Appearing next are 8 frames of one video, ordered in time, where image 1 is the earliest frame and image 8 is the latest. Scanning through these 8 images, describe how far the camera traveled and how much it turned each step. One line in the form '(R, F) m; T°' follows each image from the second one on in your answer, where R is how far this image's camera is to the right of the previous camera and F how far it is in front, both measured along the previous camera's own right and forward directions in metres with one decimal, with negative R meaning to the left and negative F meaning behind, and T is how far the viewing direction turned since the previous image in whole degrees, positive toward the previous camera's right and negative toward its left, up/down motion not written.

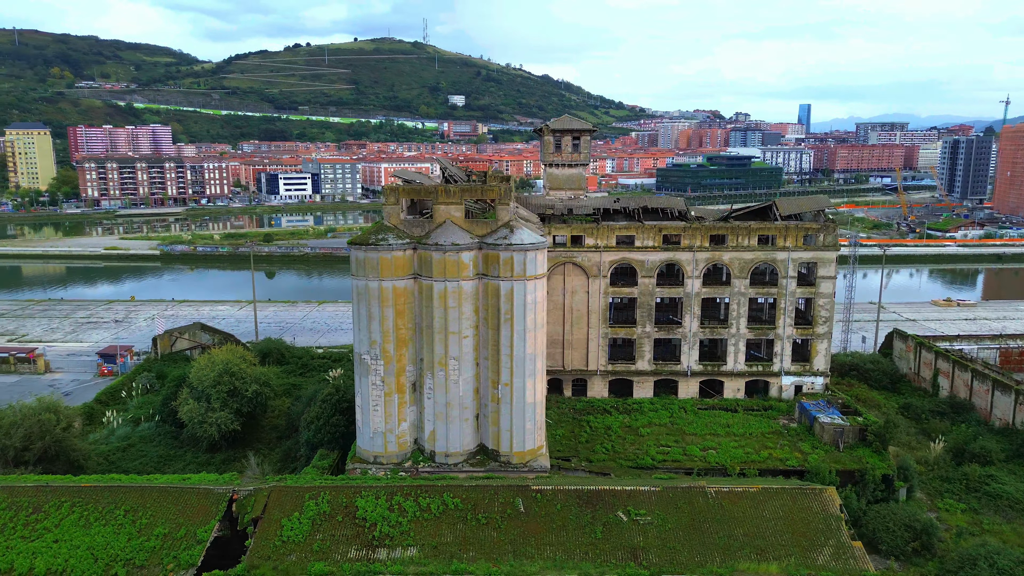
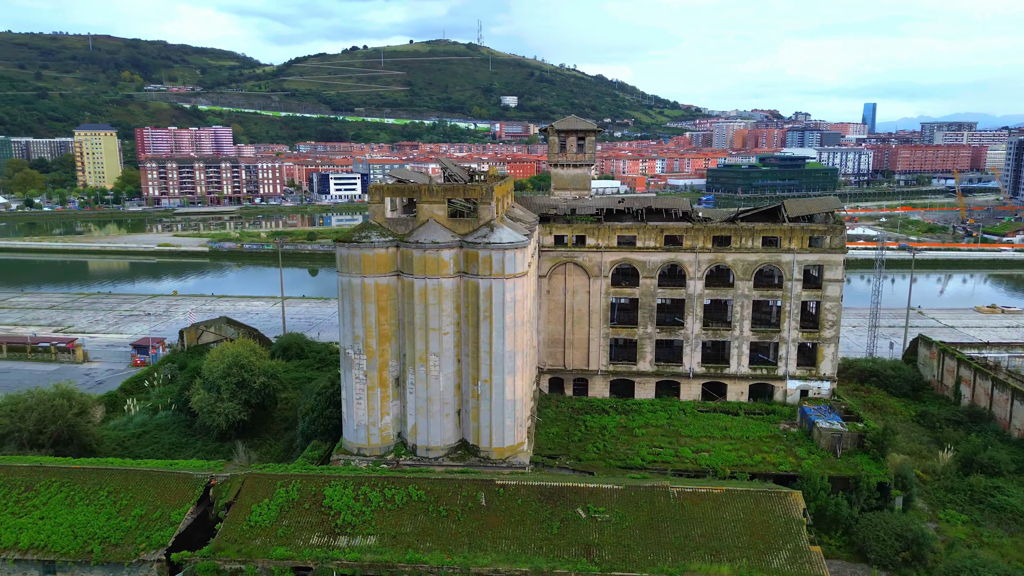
(+2.4, -0.3) m; -4°
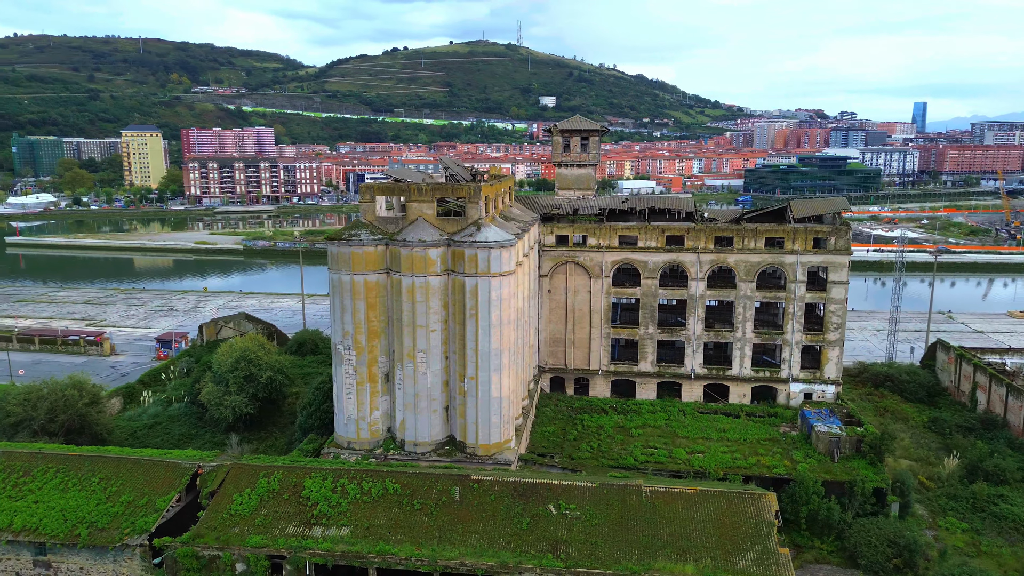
(+1.7, -0.2) m; -3°
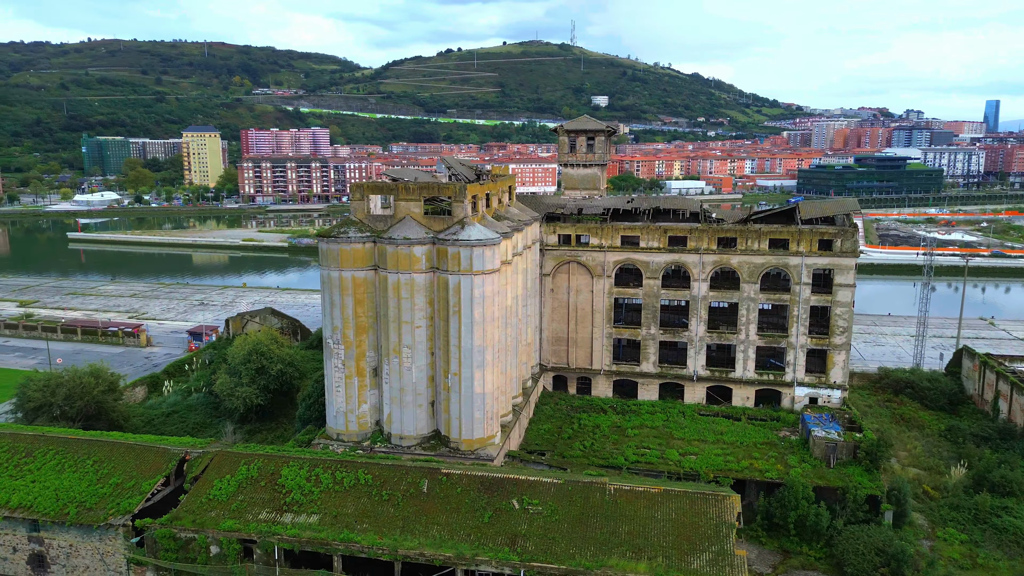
(+2.4, -0.2) m; -4°
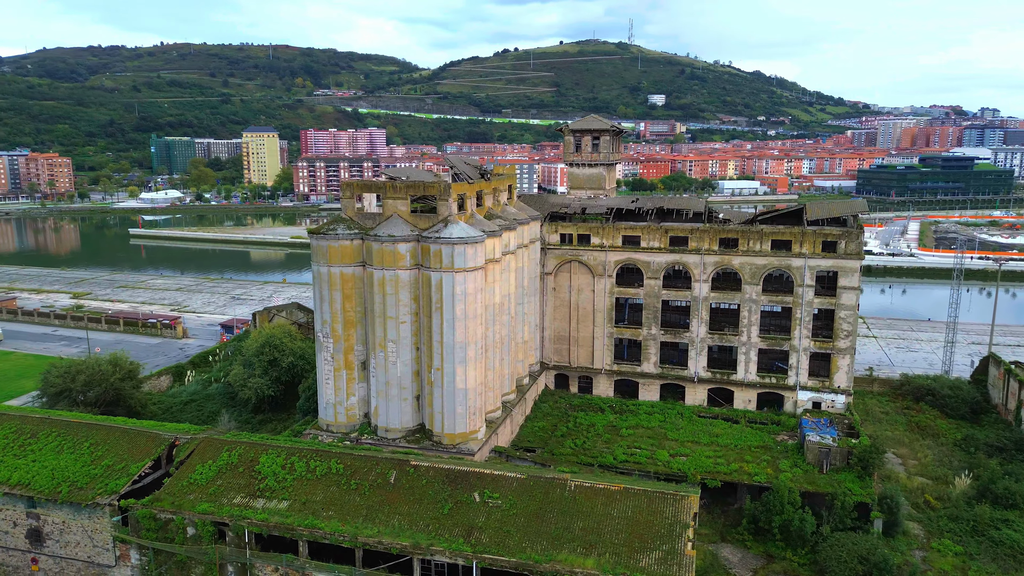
(+2.6, -0.2) m; -4°
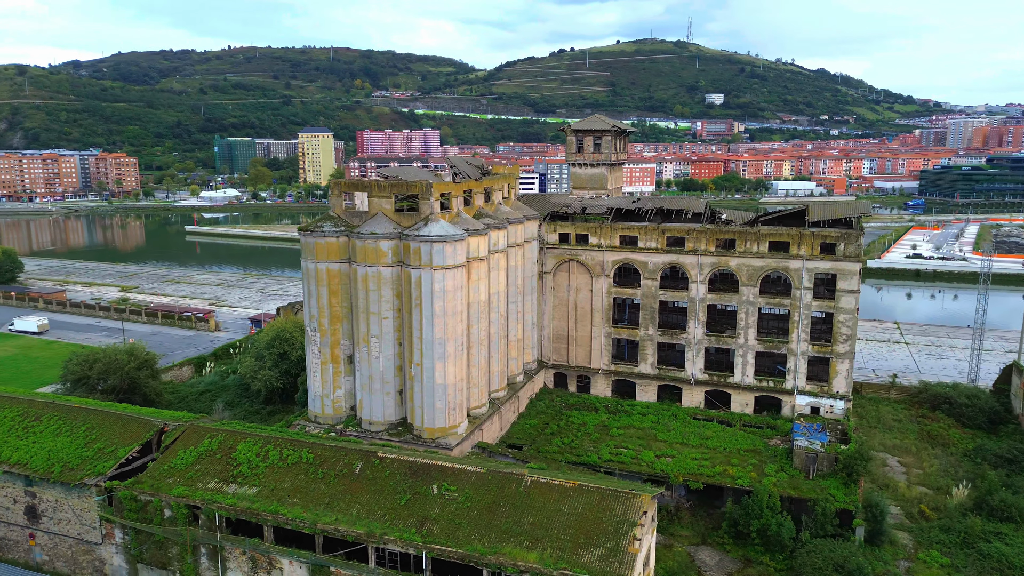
(+2.7, -0.2) m; -4°
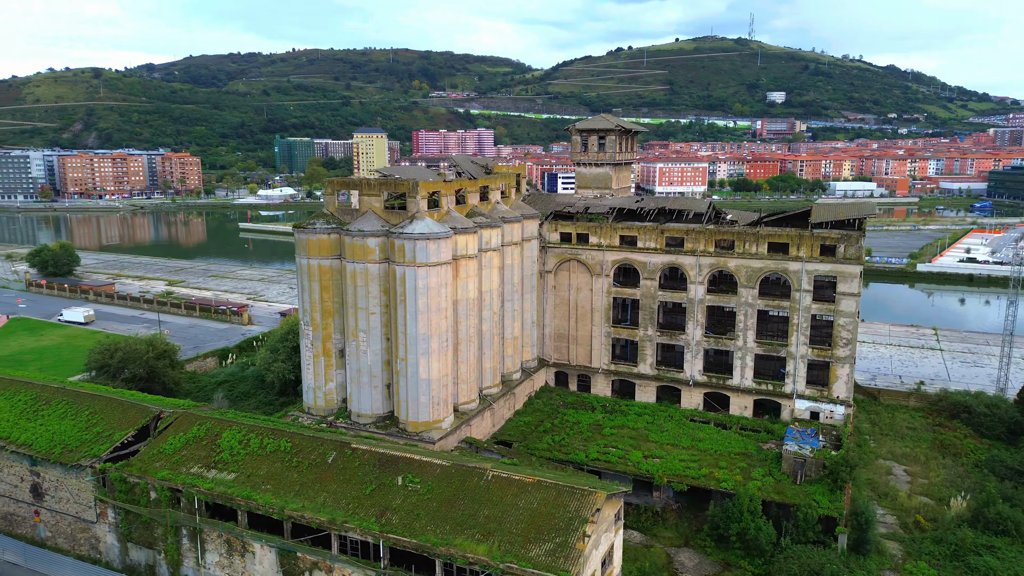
(+2.6, -0.2) m; -4°
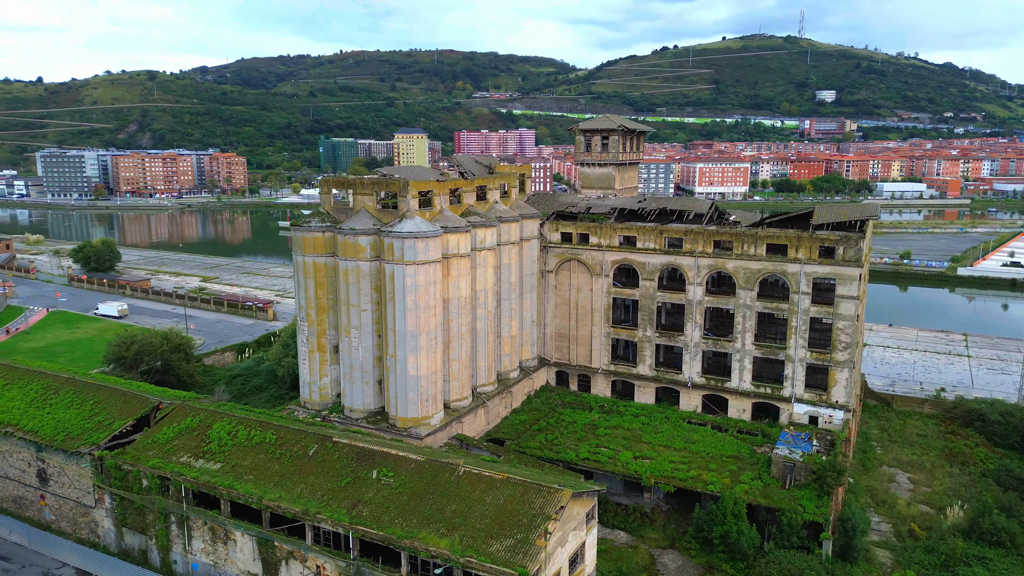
(+2.0, -0.2) m; -3°
